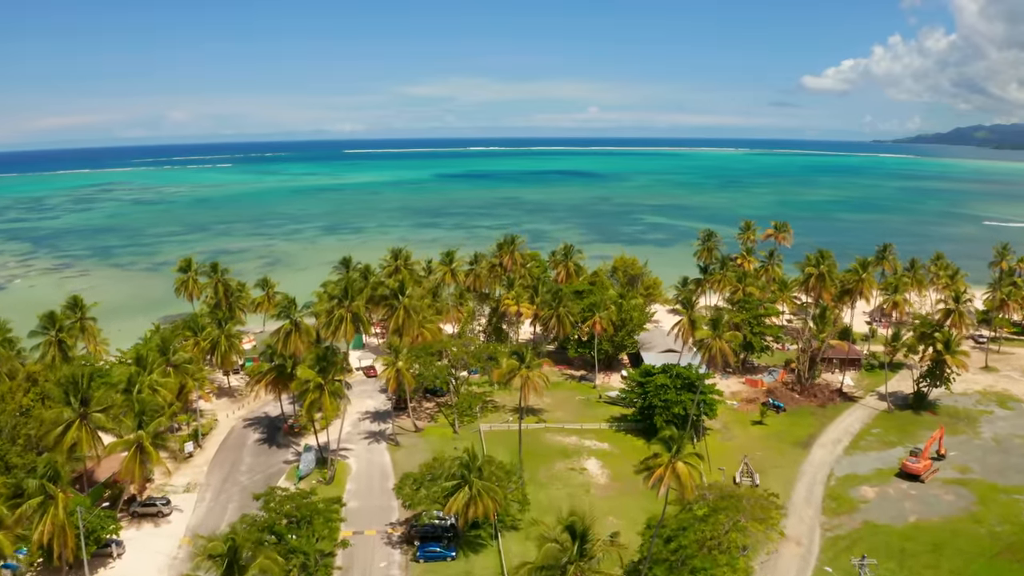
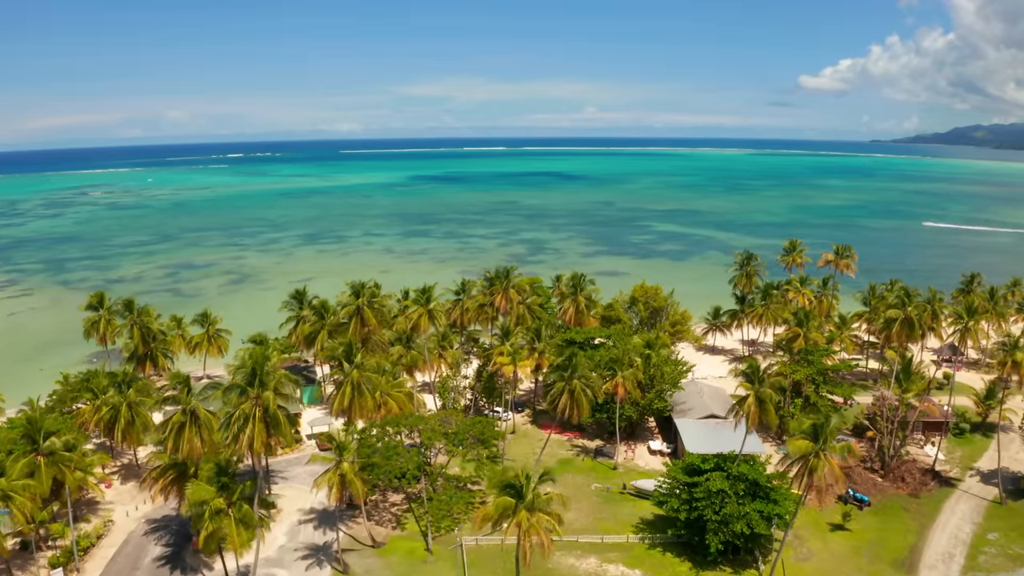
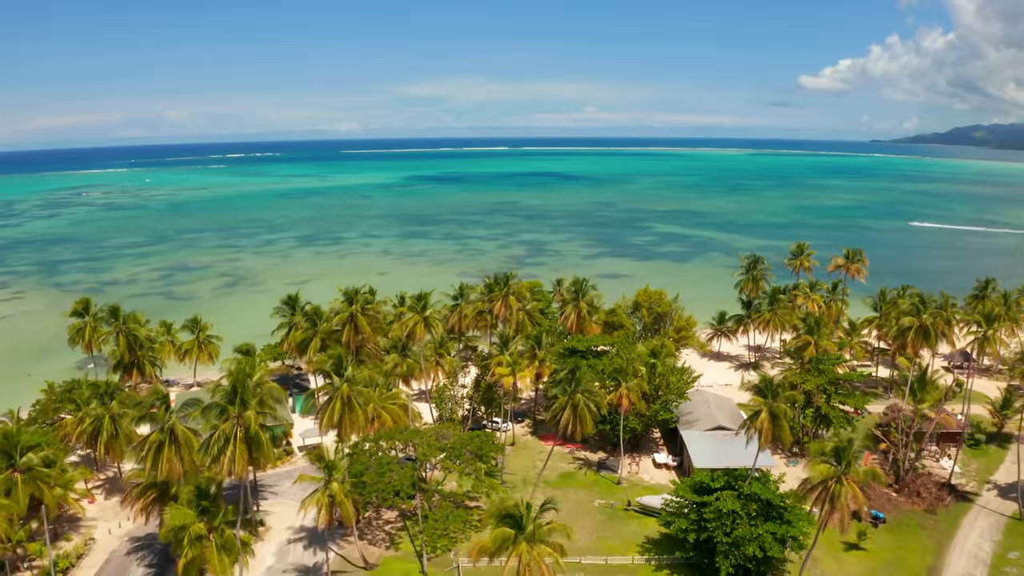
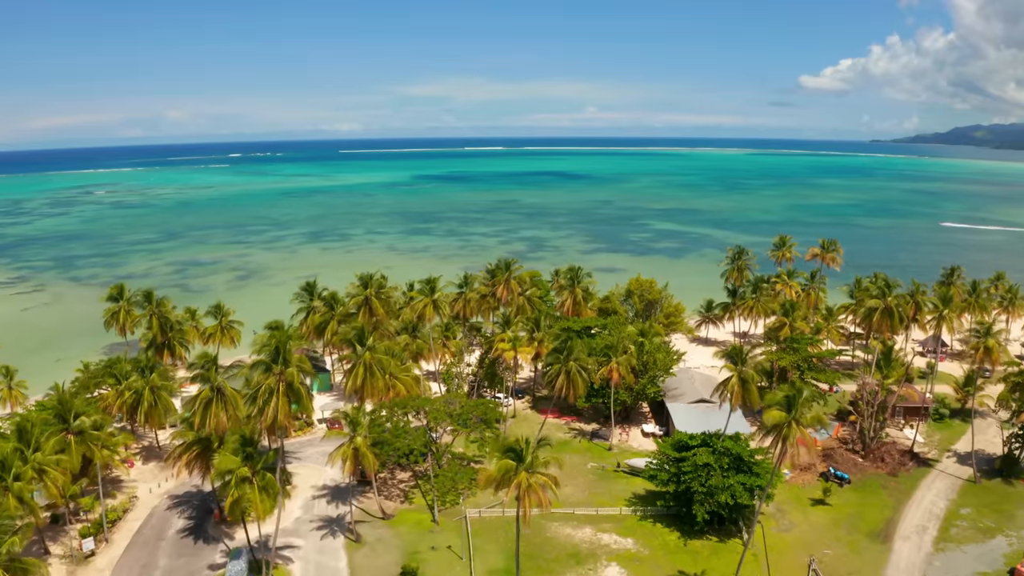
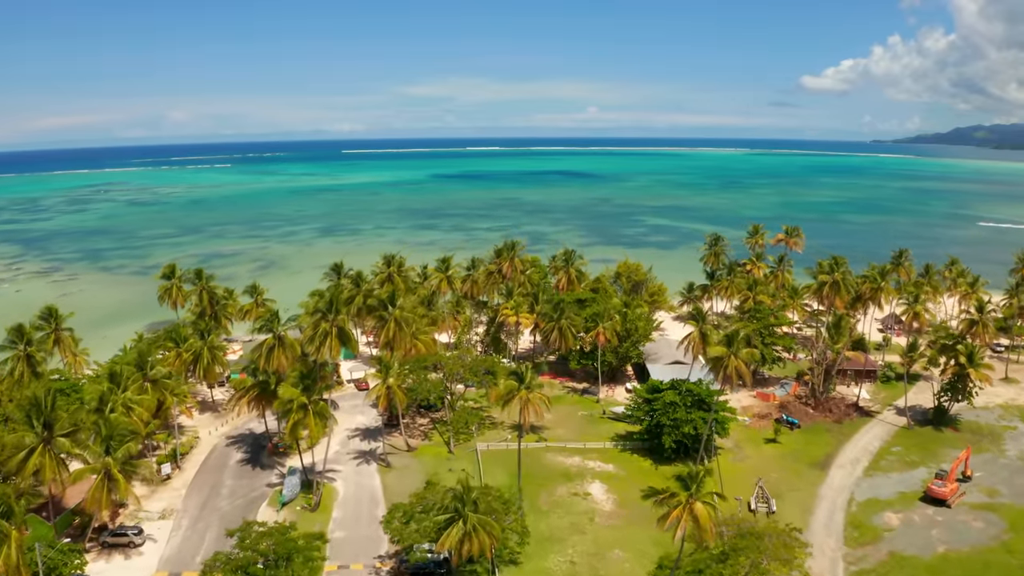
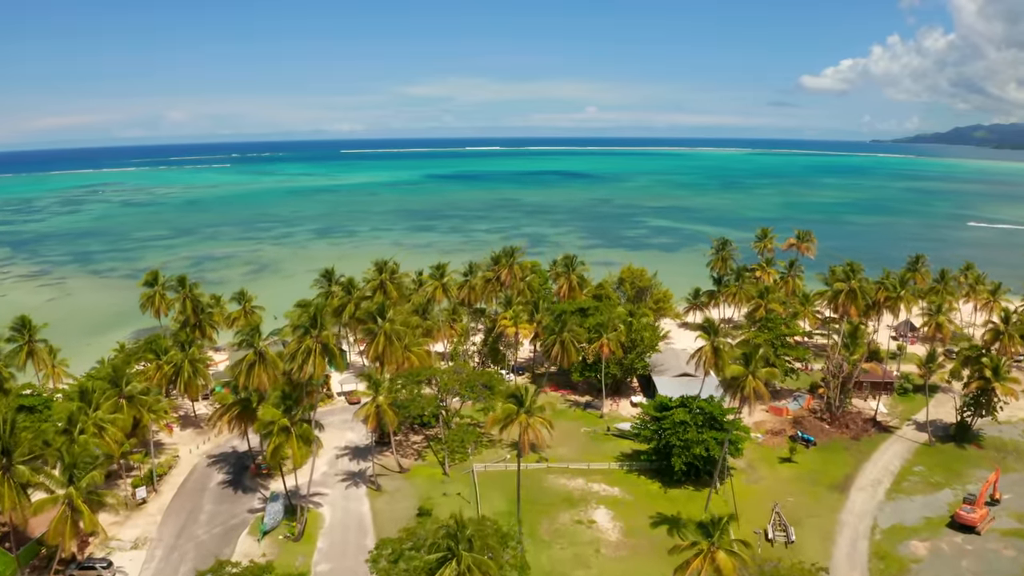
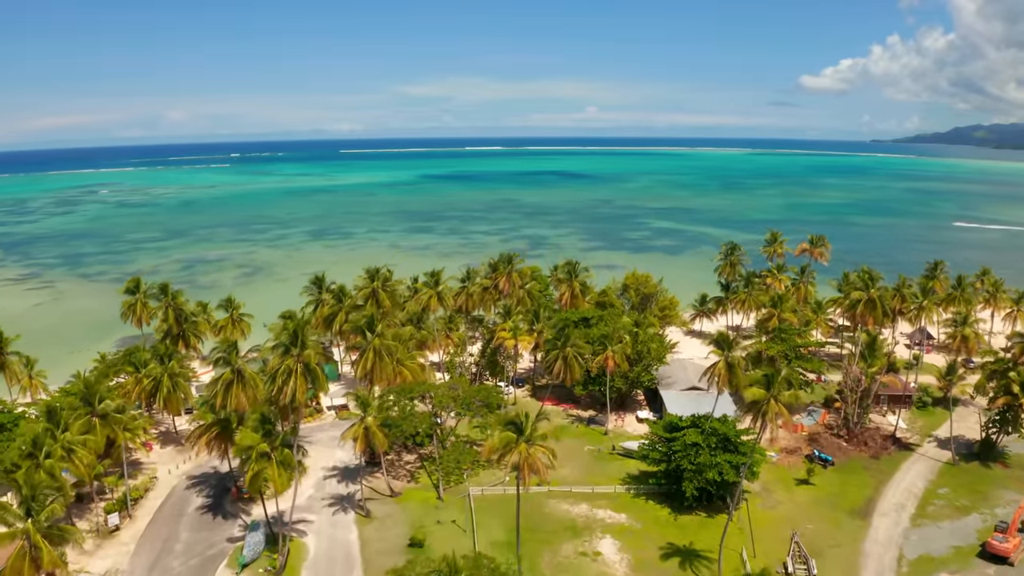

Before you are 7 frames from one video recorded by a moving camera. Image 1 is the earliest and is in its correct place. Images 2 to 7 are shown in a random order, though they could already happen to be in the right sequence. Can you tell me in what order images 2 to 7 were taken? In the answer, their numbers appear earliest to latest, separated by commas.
5, 6, 7, 4, 2, 3
